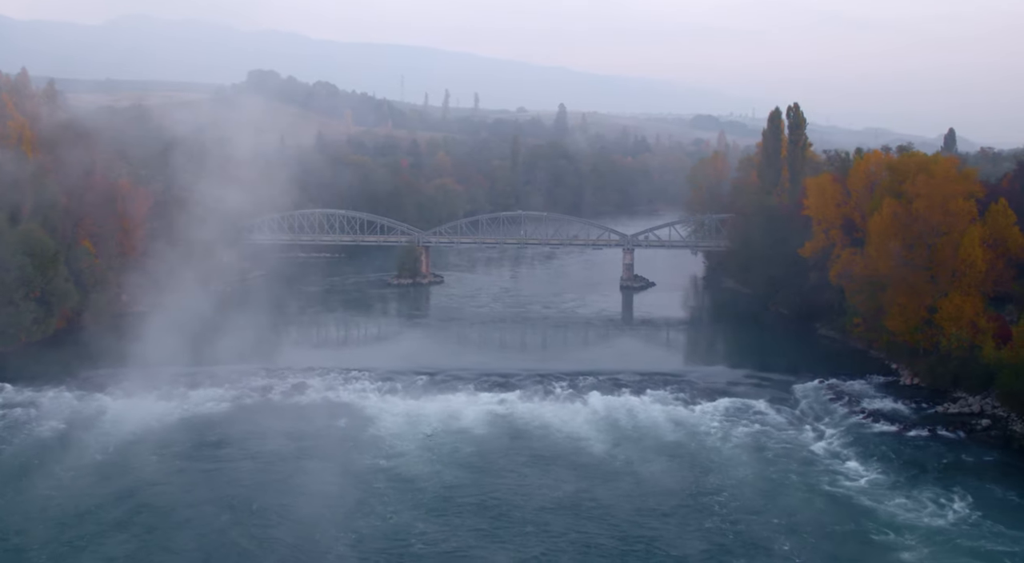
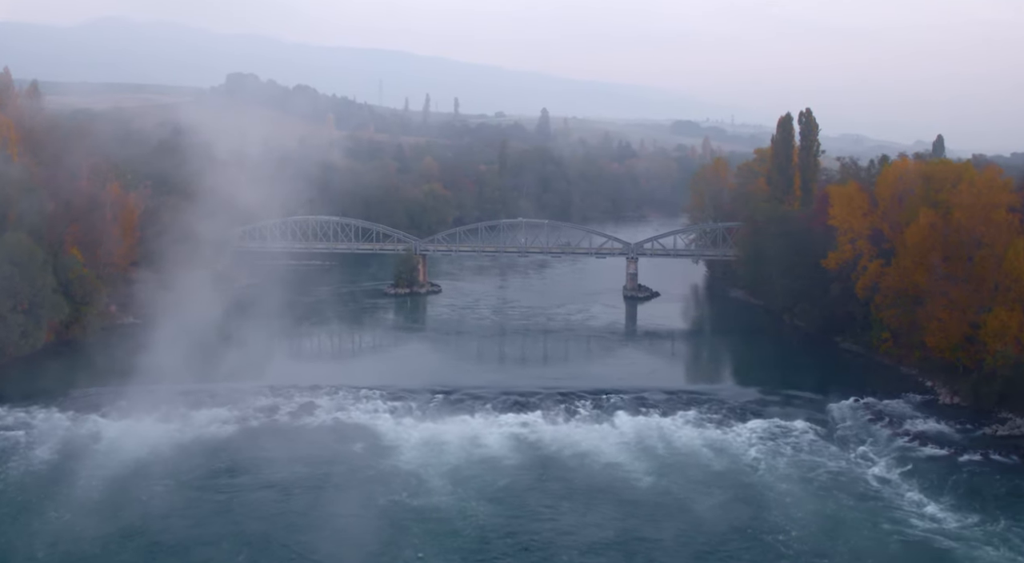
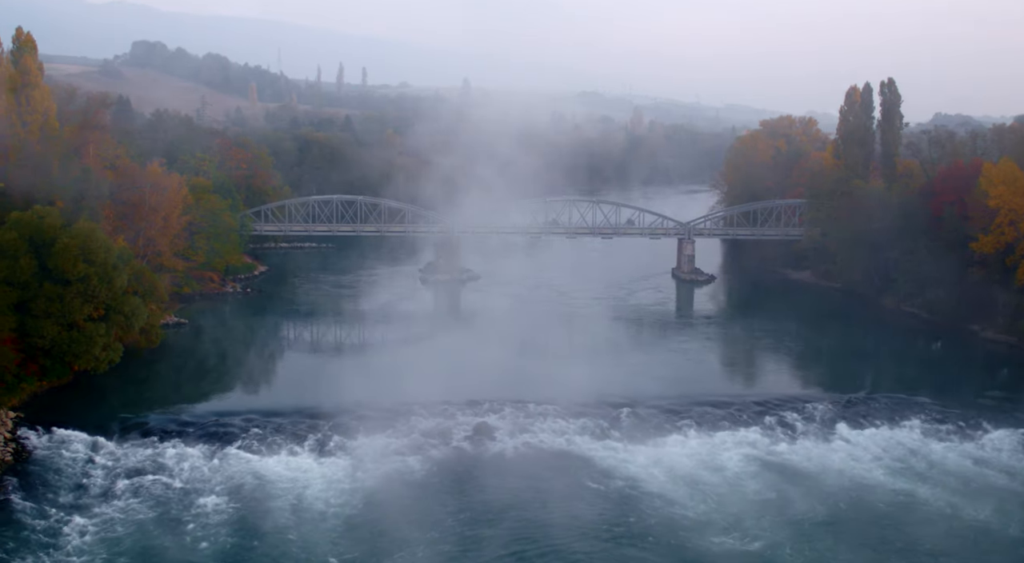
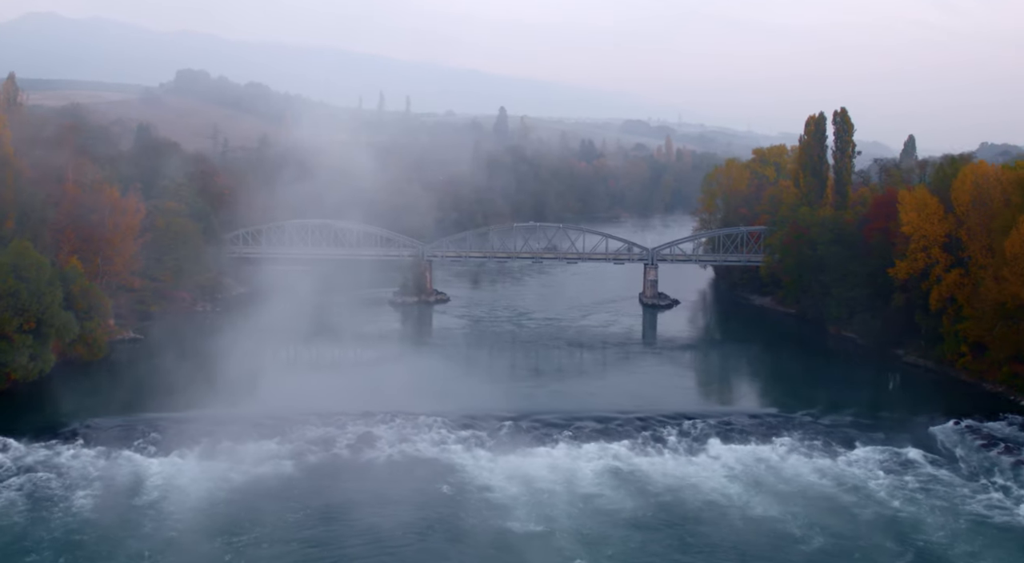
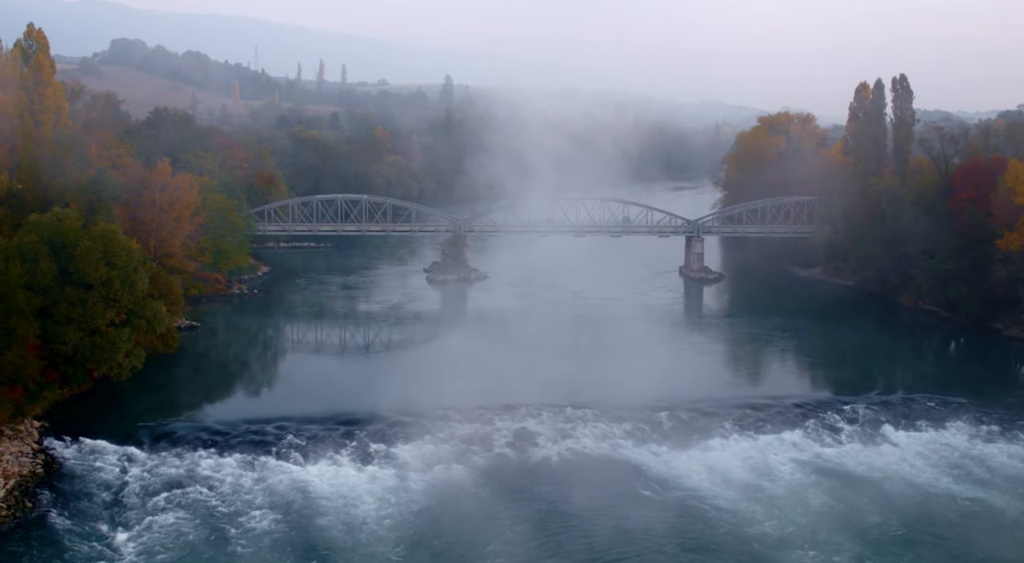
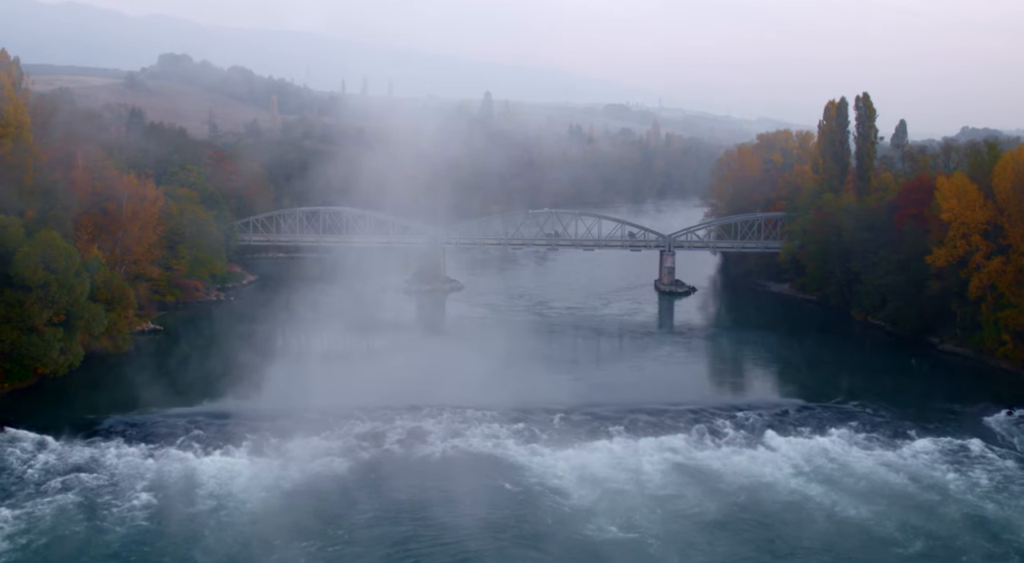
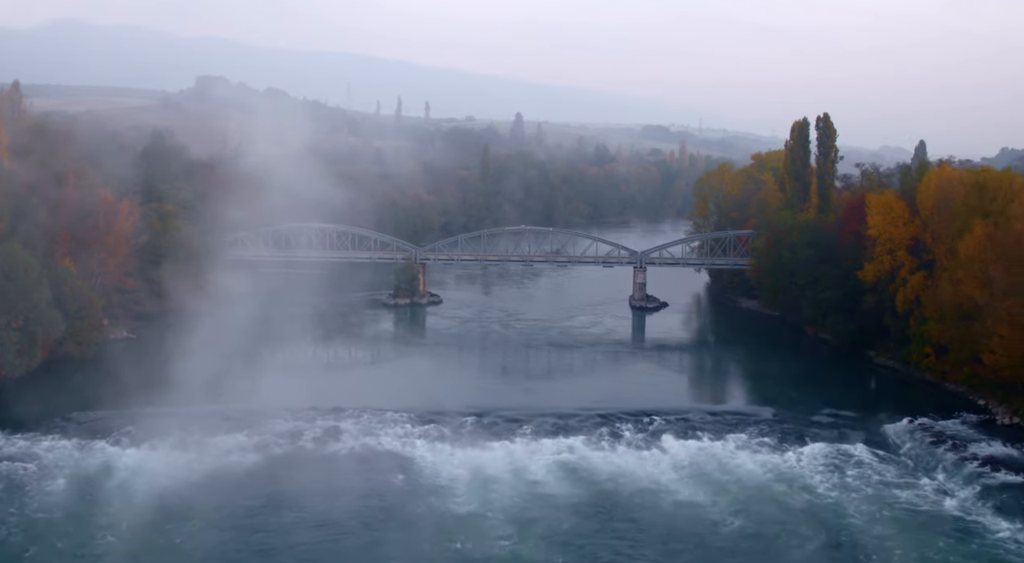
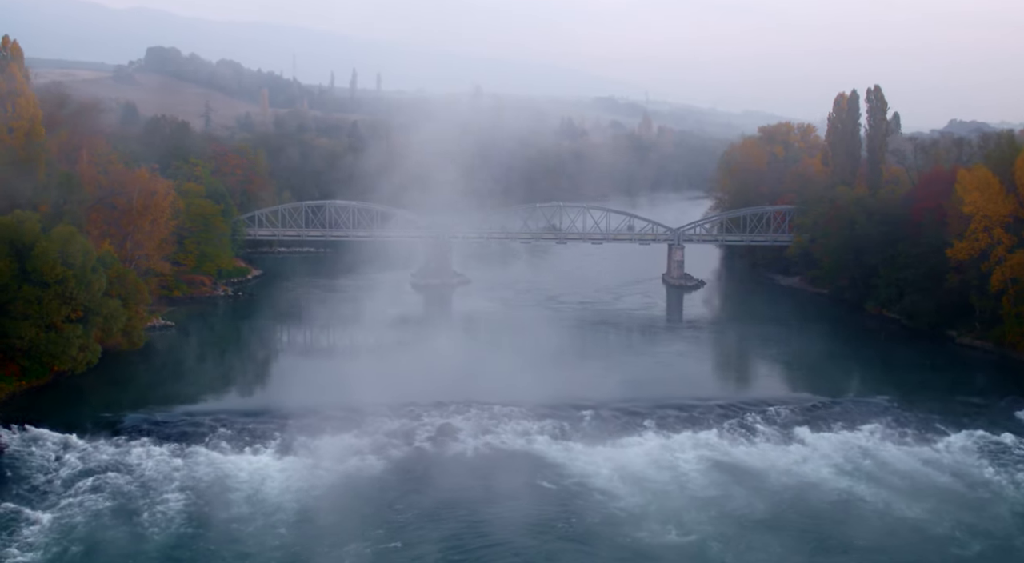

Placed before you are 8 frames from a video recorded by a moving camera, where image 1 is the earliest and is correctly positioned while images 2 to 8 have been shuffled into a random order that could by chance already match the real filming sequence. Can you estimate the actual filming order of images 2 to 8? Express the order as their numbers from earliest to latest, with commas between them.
2, 7, 4, 6, 8, 3, 5
